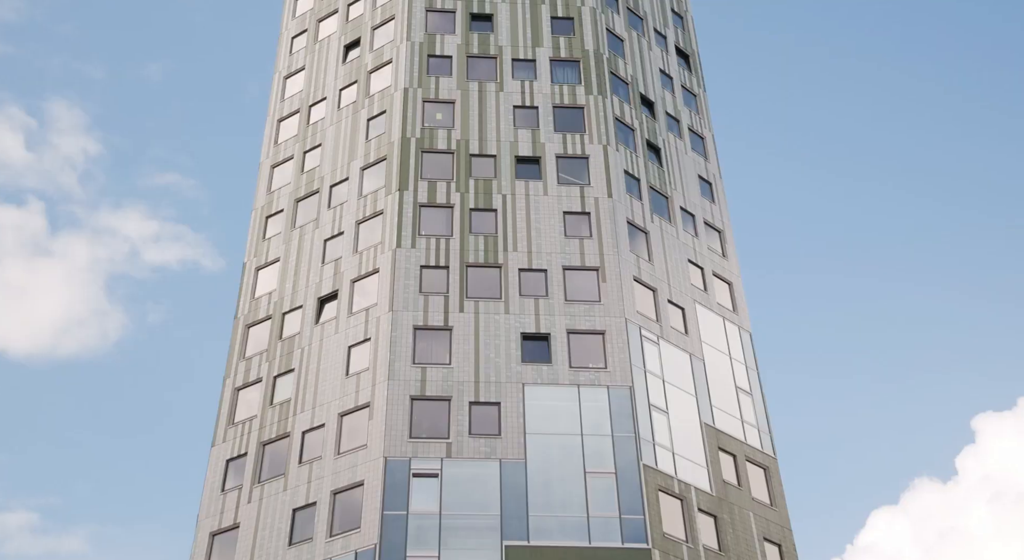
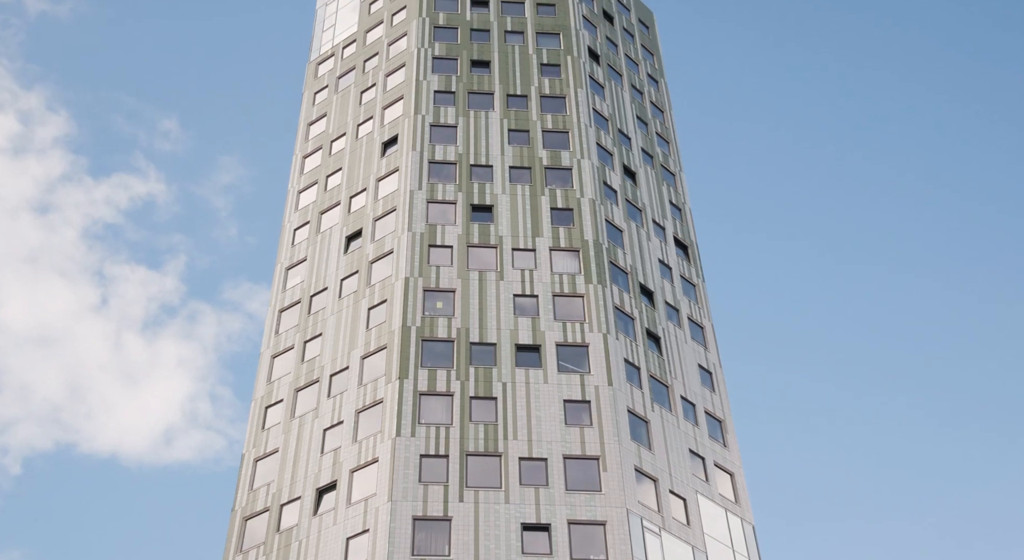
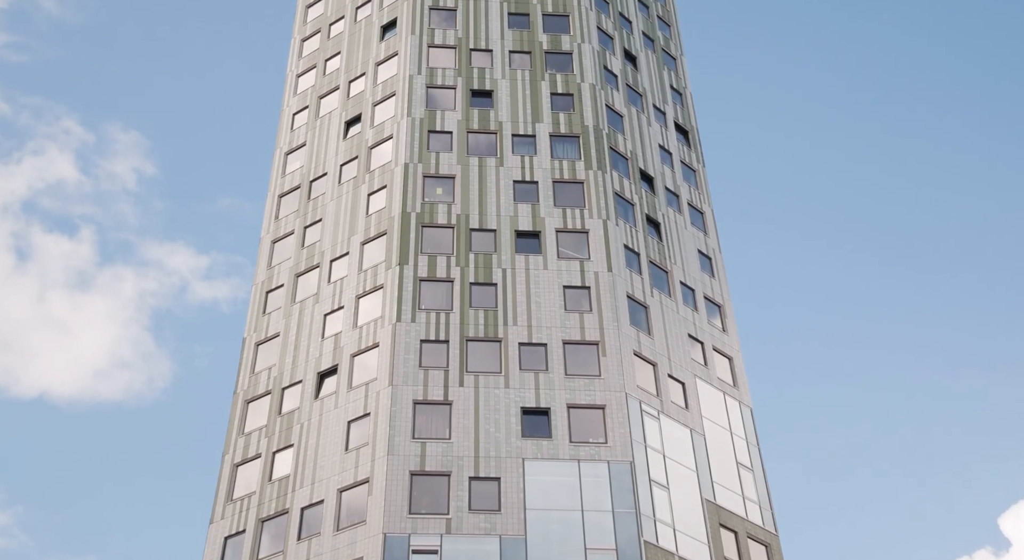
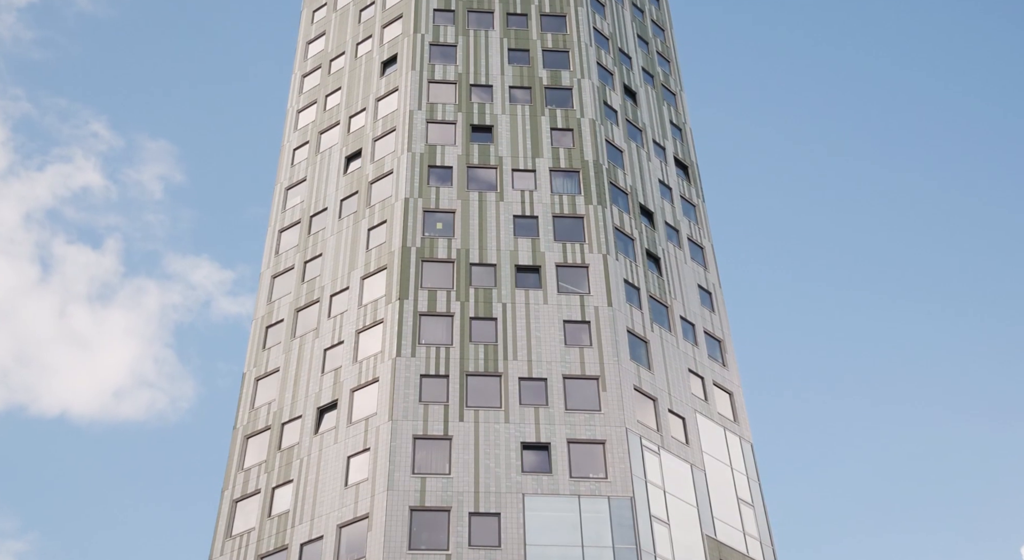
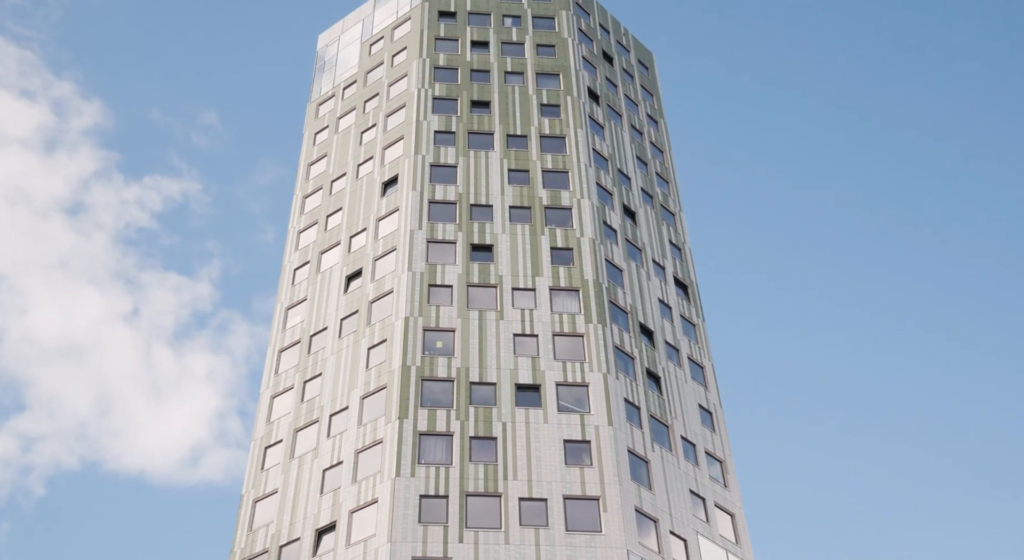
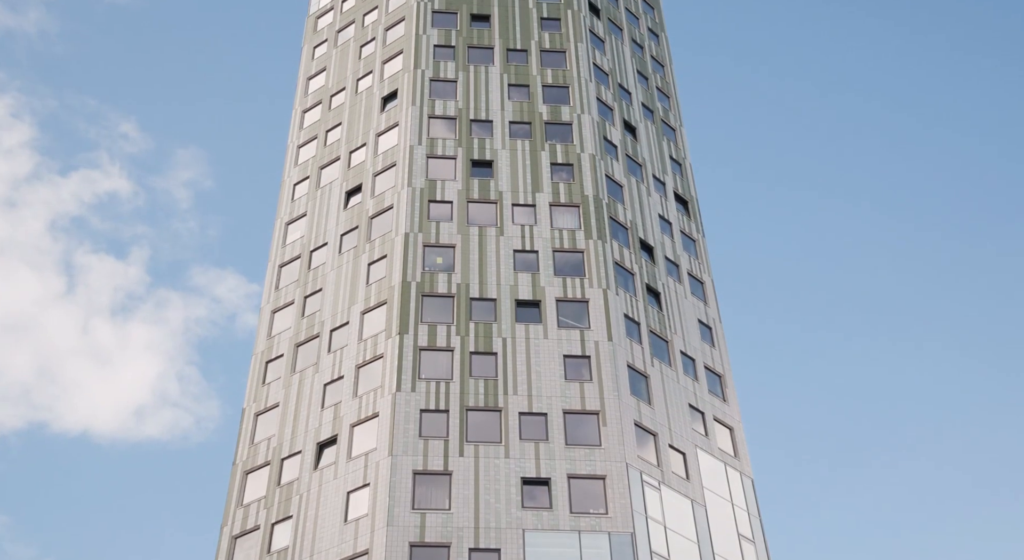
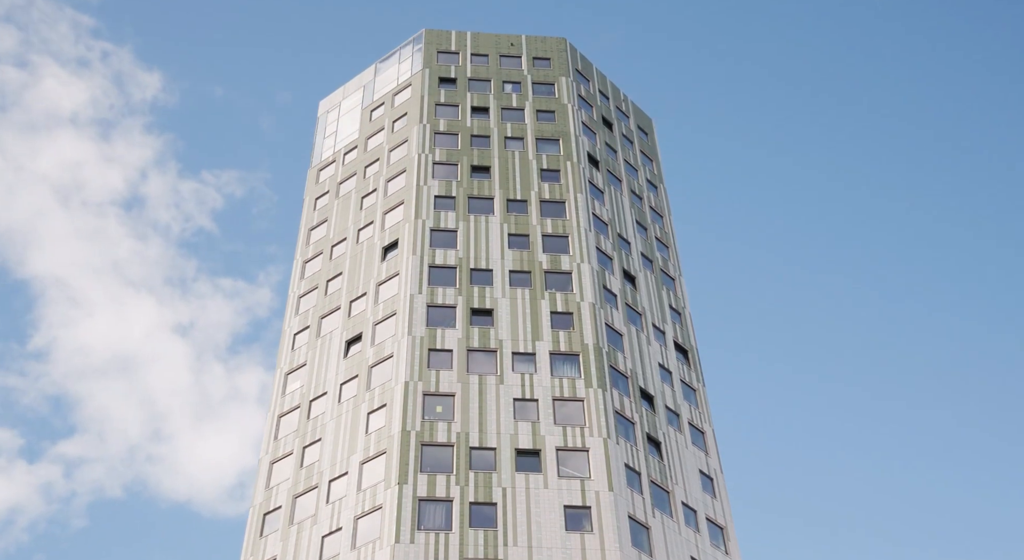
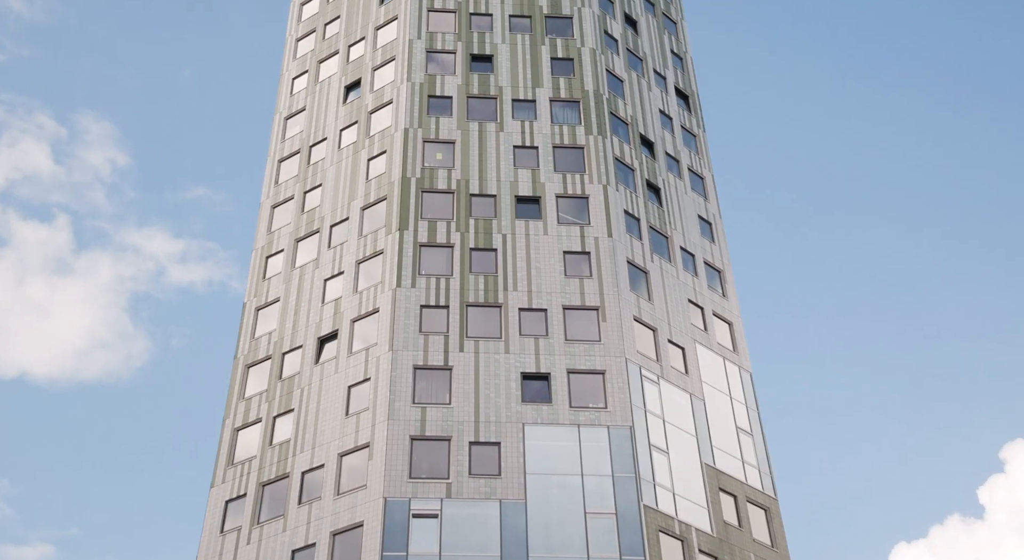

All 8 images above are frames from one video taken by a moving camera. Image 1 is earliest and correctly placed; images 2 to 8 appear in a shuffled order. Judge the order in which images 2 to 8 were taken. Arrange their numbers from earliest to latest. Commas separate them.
8, 3, 4, 6, 2, 5, 7
